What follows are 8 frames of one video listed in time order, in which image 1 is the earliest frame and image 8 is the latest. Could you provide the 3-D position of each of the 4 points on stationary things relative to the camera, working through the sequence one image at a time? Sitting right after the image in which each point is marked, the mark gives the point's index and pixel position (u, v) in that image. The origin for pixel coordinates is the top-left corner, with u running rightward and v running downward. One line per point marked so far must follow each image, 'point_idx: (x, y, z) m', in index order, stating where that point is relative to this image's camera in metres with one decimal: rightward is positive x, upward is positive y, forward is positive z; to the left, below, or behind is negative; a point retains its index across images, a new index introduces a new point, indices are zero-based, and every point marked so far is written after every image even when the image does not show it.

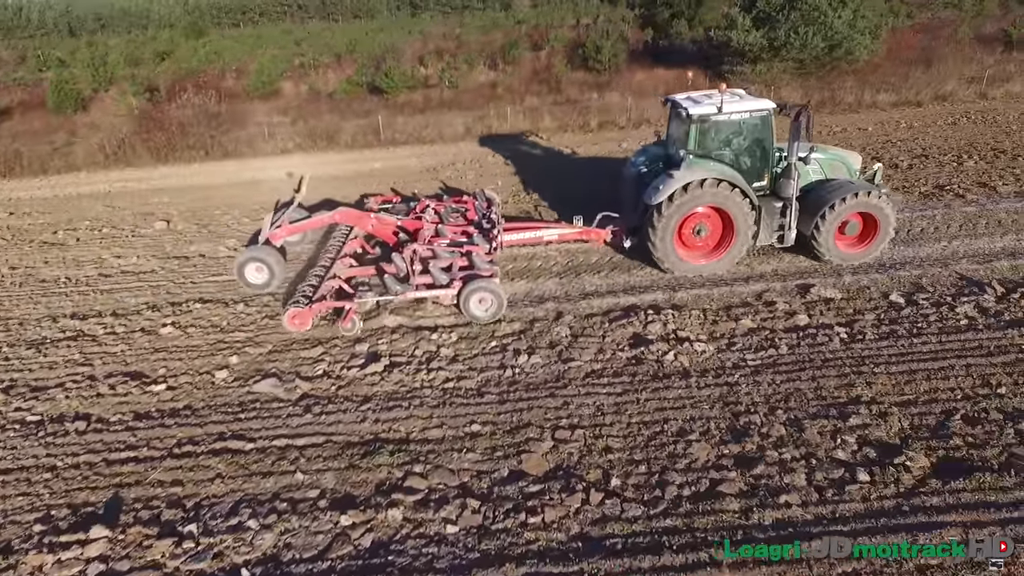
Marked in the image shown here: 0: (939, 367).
0: (+3.9, -0.7, +5.6) m
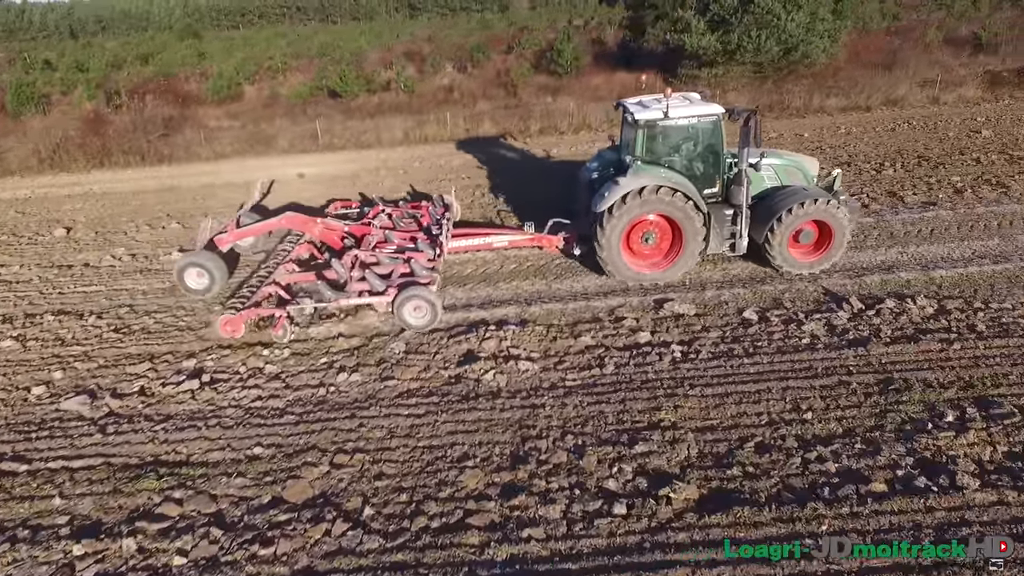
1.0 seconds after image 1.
0: (+2.1, -0.9, +5.4) m
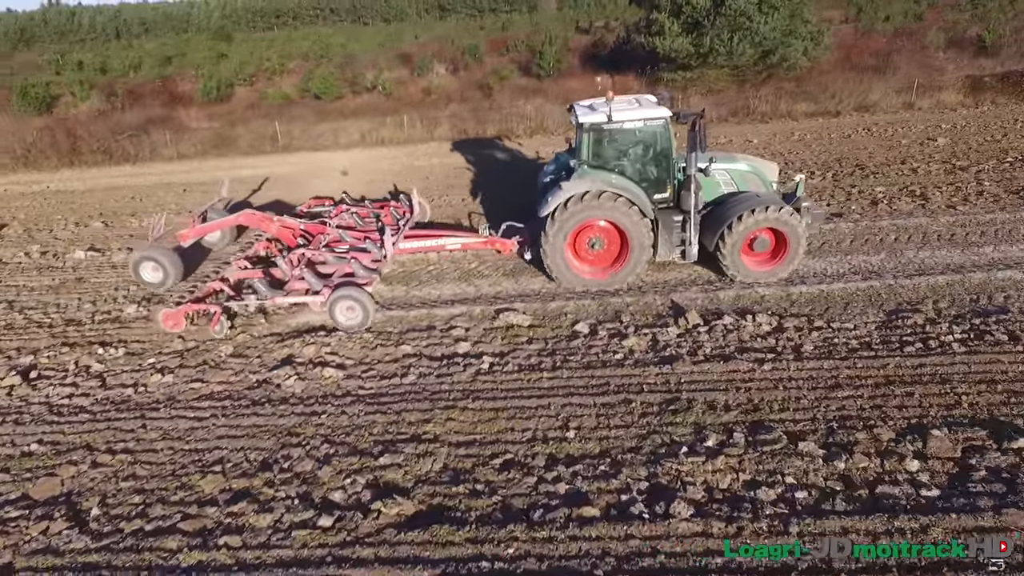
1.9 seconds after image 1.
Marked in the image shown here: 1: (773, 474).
0: (+0.2, -1.0, +5.3) m
1: (+1.8, -1.3, +4.4) m
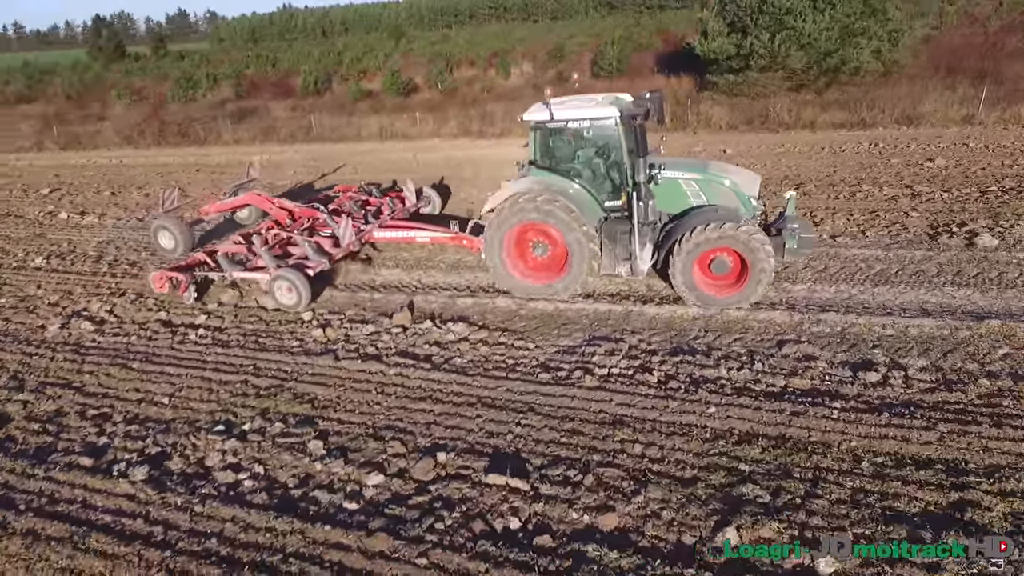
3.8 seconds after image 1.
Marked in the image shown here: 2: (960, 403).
0: (-3.3, -0.8, +6.0) m
1: (-2.0, -1.3, +4.7) m
2: (+3.4, -0.9, +4.7) m
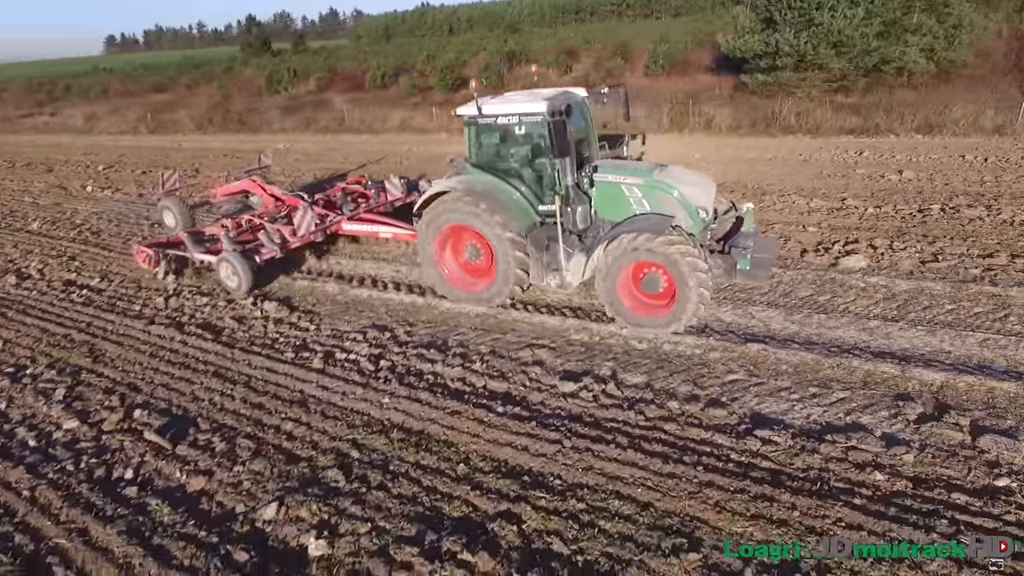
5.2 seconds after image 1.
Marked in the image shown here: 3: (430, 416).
0: (-5.6, -0.4, +7.0) m
1: (-4.5, -1.0, +5.5) m
2: (+0.8, -1.0, +4.5) m
3: (-0.6, -1.0, +4.7) m
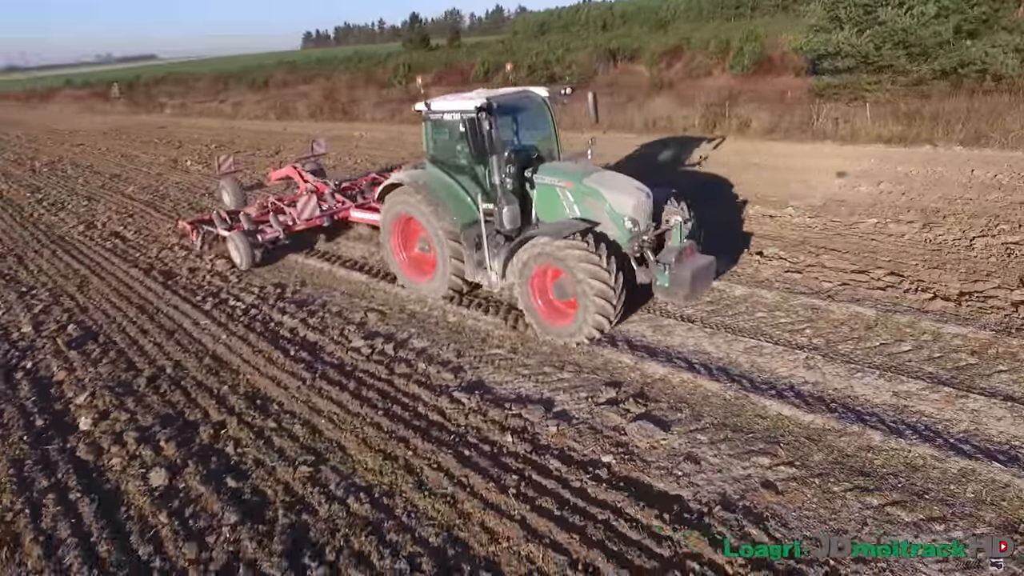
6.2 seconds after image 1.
0: (-6.8, +0.4, +9.2) m
1: (-6.2, -0.2, +7.5) m
2: (-1.2, -0.7, +5.2) m
3: (-2.6, -0.6, +5.8) m
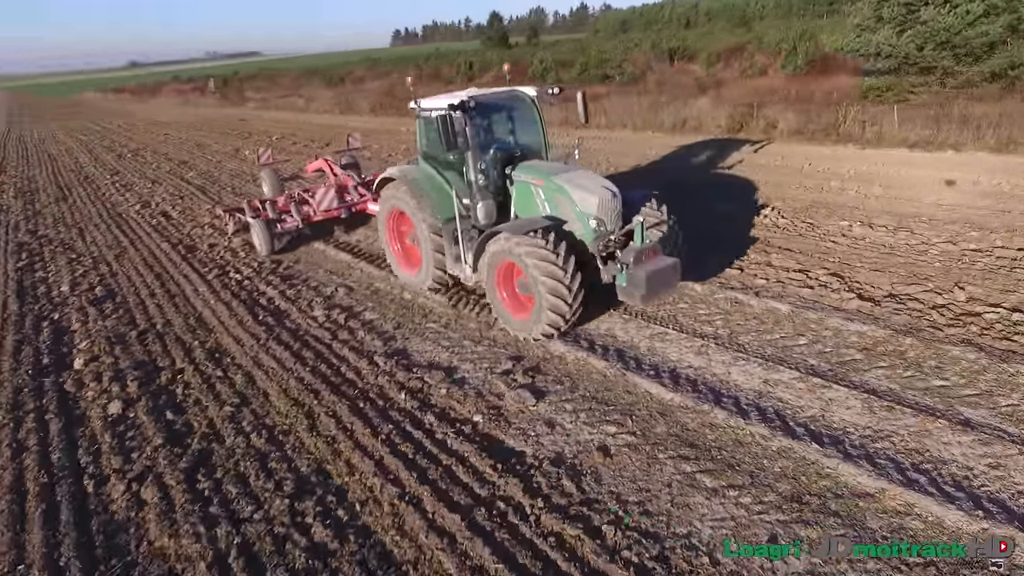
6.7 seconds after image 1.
0: (-6.9, +0.9, +10.5) m
1: (-6.5, +0.2, +8.7) m
2: (-1.9, -0.5, +5.9) m
3: (-3.2, -0.3, +6.6) m
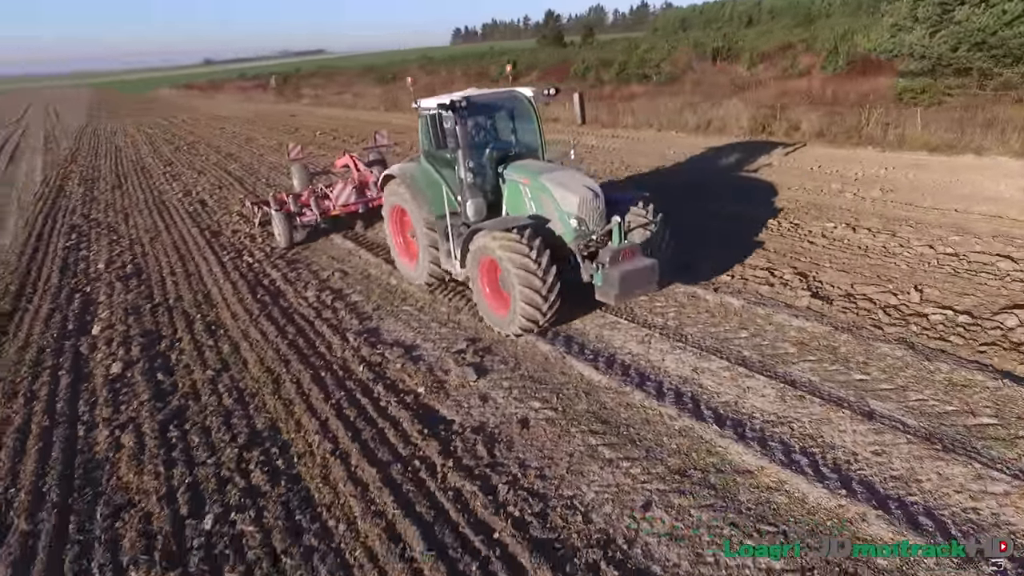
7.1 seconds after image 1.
0: (-6.8, +1.3, +11.4) m
1: (-6.6, +0.6, +9.7) m
2: (-2.3, -0.3, +6.5) m
3: (-3.4, -0.1, +7.3) m
